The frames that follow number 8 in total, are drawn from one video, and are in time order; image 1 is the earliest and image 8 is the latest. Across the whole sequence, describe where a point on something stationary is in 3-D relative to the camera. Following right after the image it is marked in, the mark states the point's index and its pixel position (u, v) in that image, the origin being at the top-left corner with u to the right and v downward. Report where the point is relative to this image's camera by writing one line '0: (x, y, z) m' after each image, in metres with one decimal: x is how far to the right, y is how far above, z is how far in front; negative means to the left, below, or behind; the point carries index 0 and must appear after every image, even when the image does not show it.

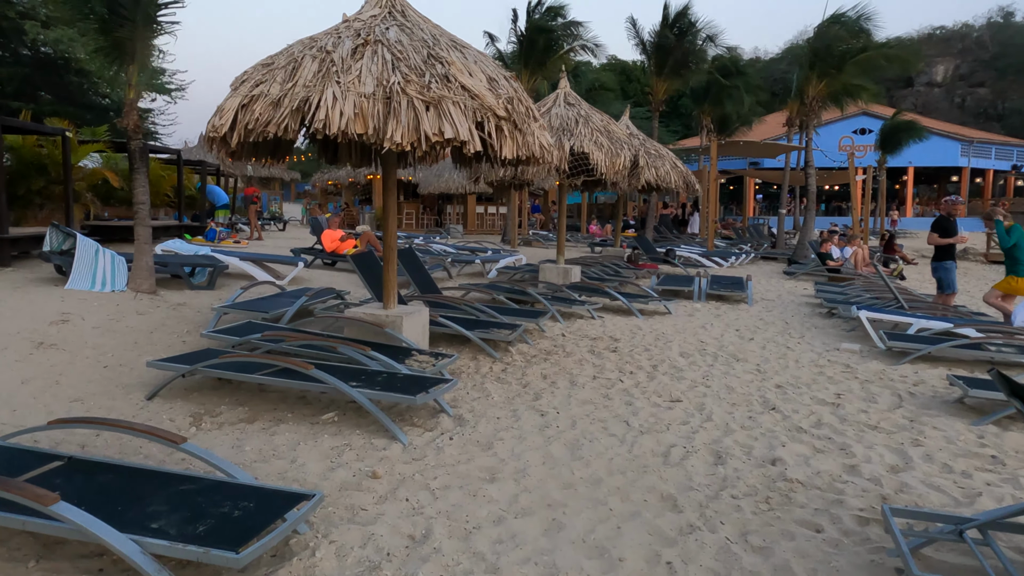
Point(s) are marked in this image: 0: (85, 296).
0: (-3.8, -0.1, +6.8) m
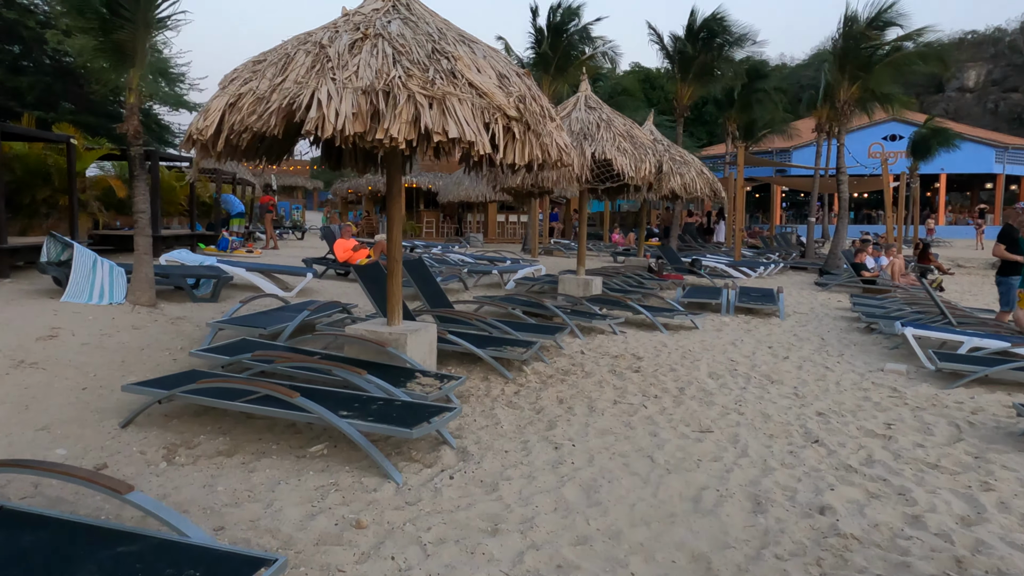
0: (-3.7, -0.2, +6.5) m
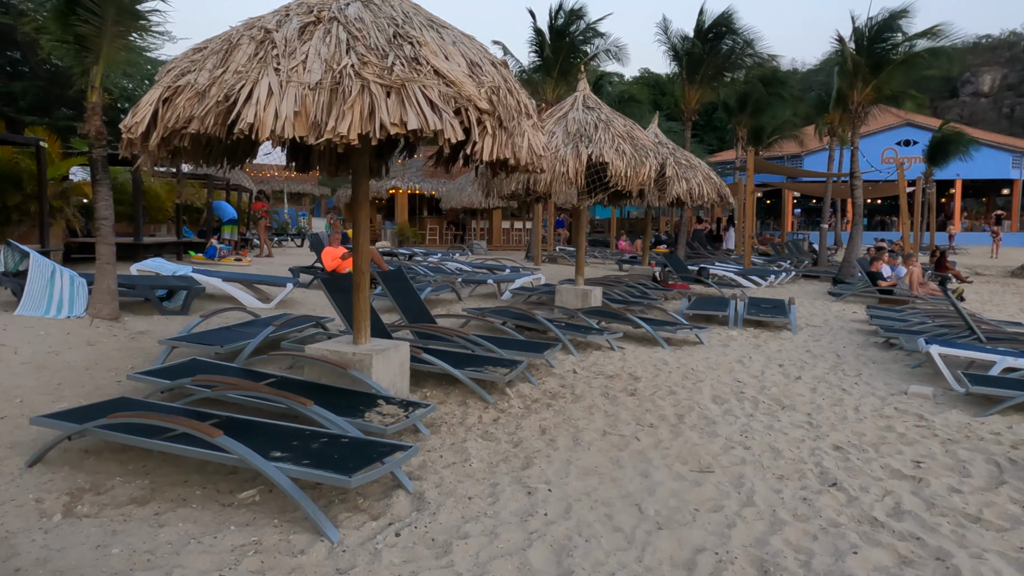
0: (-3.8, -0.3, +6.0) m
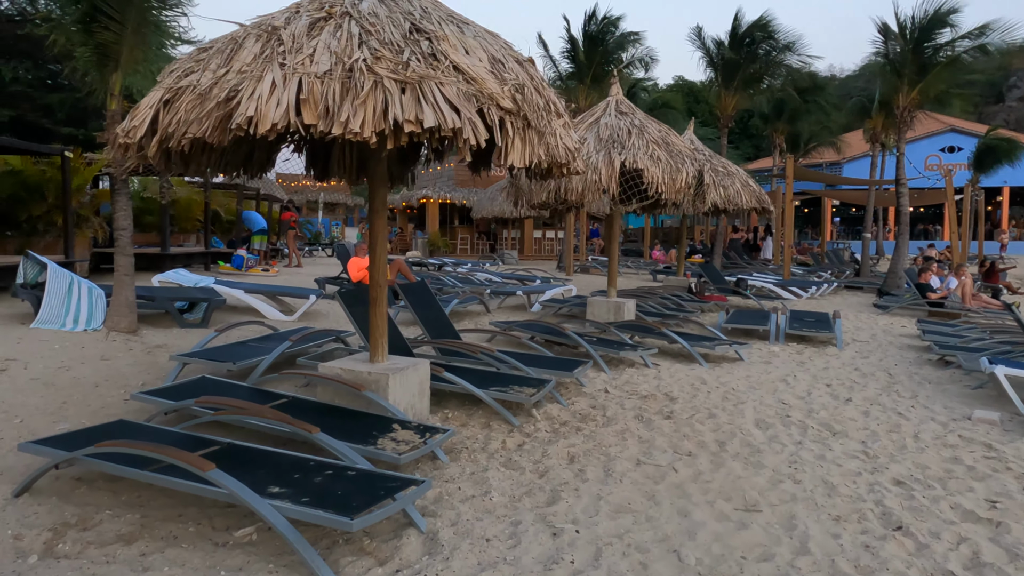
0: (-3.6, -0.4, +5.9) m
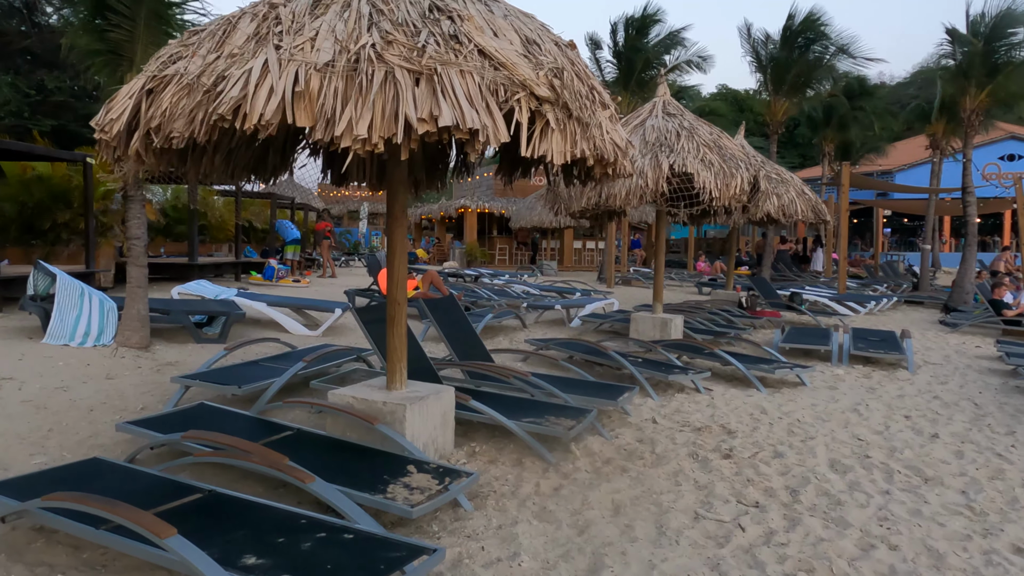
0: (-3.3, -0.5, +5.5) m
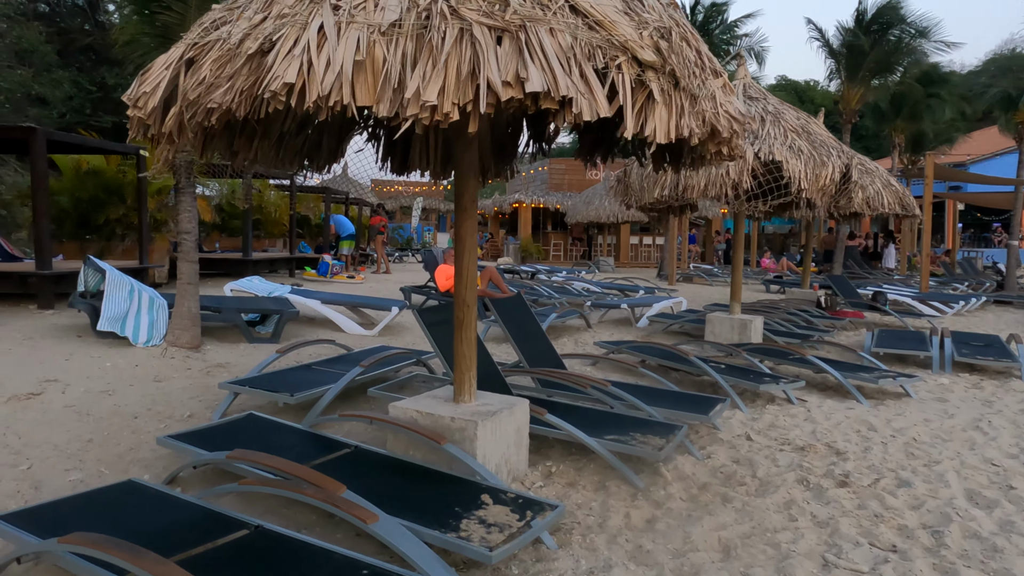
0: (-2.8, -0.4, +5.2) m
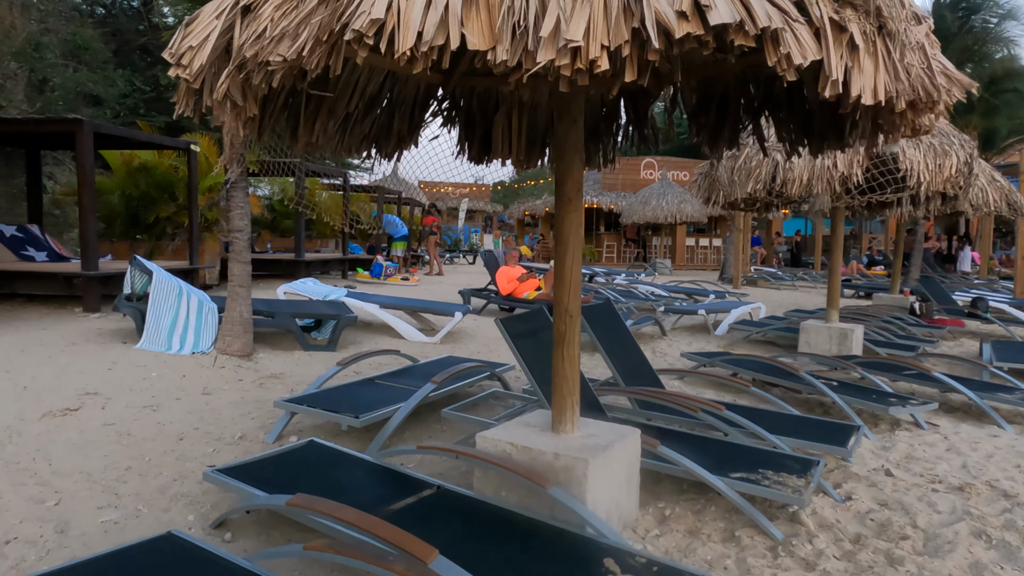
0: (-2.3, -0.5, +4.8) m
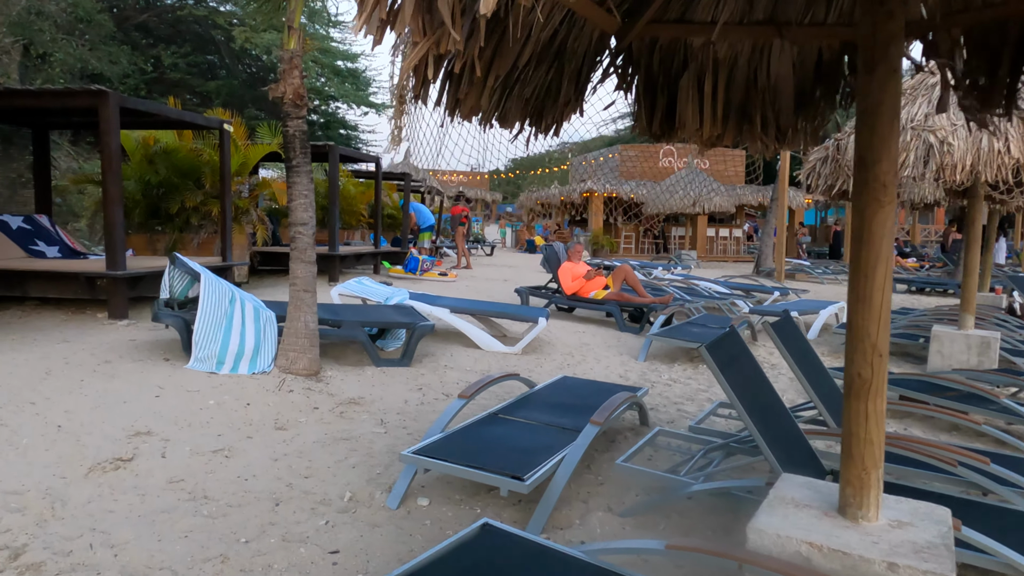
0: (-1.6, -0.5, +3.9) m
